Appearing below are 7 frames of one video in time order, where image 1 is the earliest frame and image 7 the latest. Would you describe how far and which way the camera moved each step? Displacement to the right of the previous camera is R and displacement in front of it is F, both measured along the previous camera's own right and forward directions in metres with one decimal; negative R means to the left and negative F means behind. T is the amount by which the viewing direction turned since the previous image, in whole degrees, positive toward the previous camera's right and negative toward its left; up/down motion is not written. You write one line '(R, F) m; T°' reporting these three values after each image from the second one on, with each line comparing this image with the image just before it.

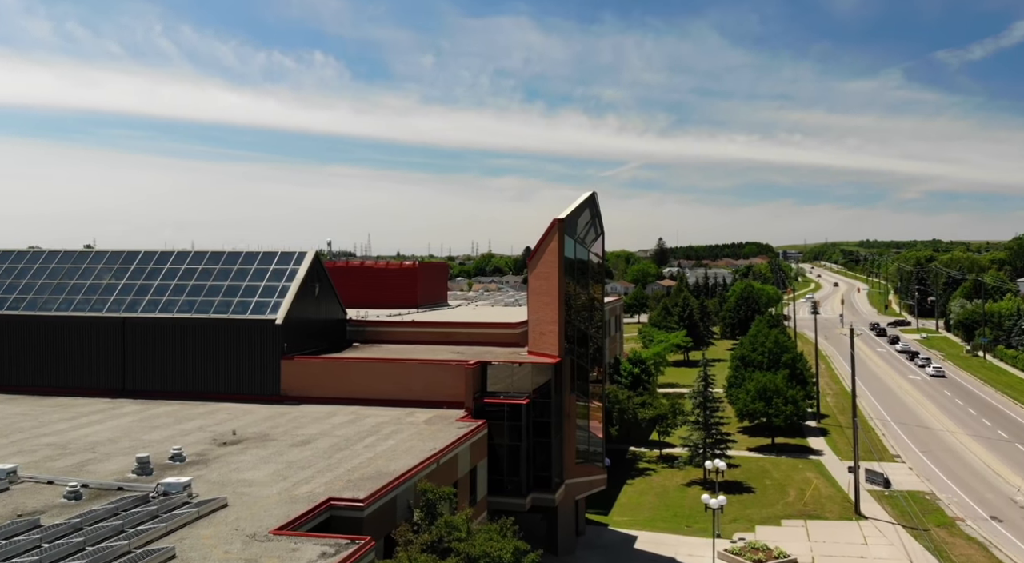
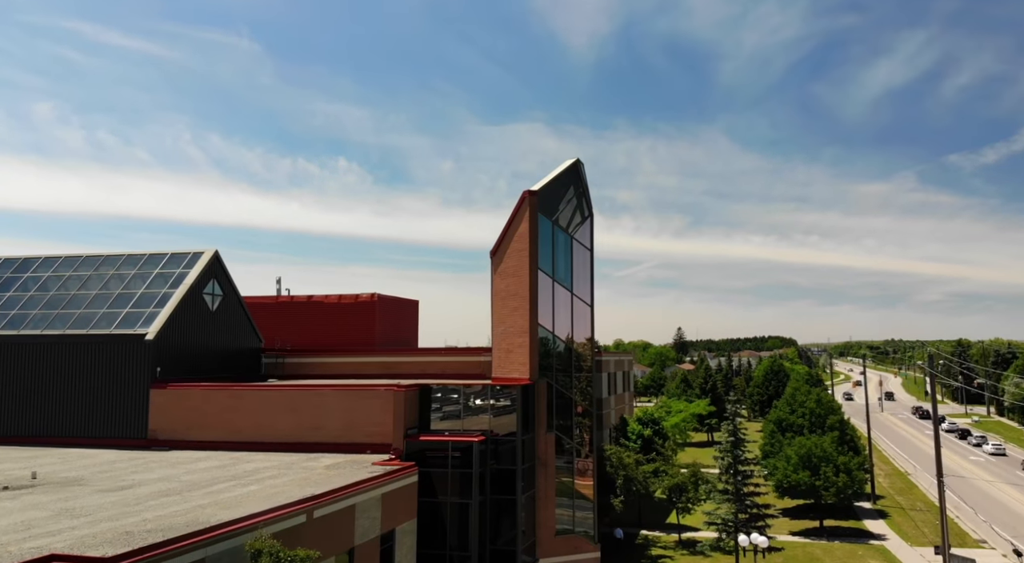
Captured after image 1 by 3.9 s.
(+2.1, +9.0) m; -1°
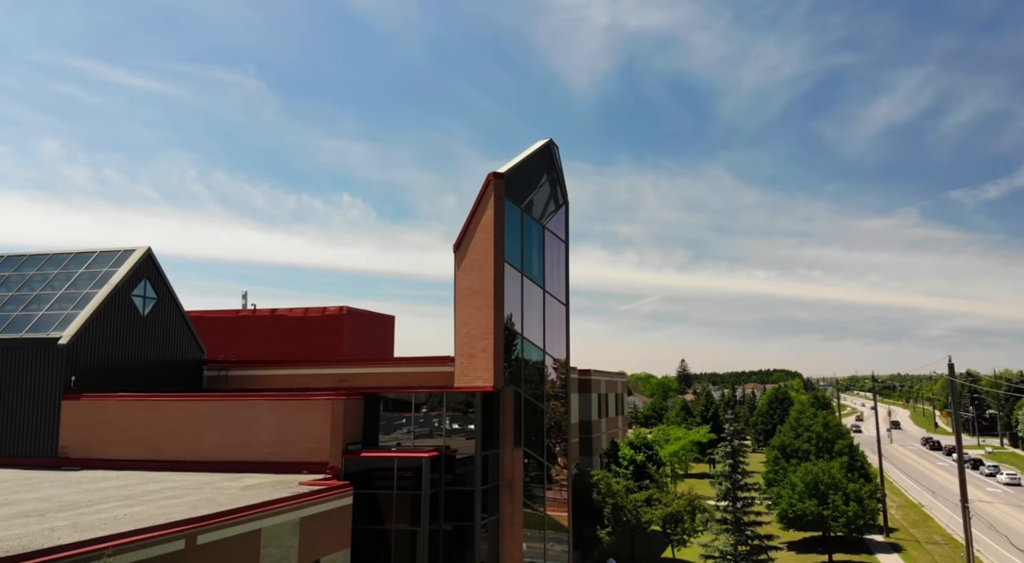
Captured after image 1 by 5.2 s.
(+1.2, +2.9) m; 0°
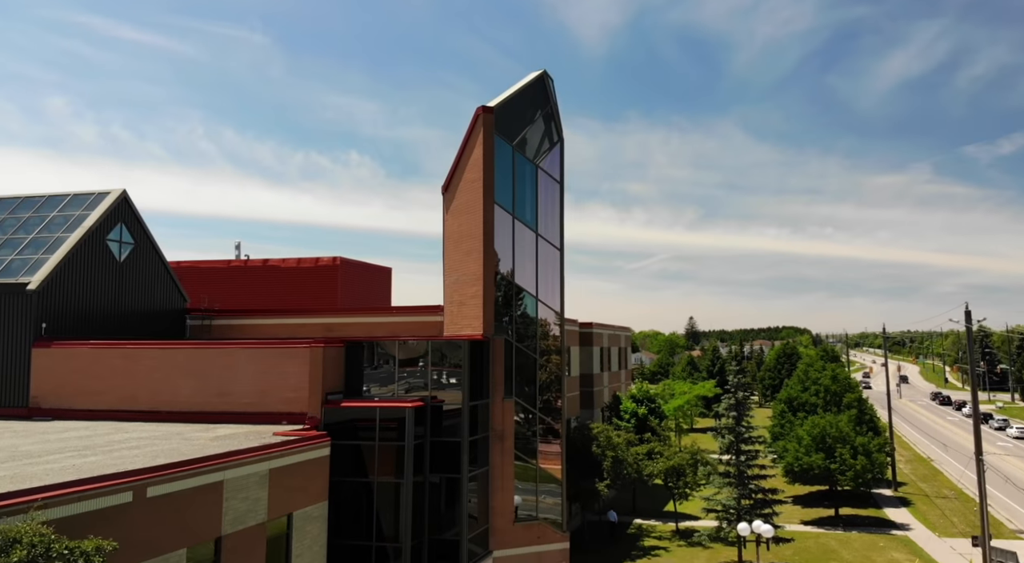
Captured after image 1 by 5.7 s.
(+0.5, +1.2) m; -1°
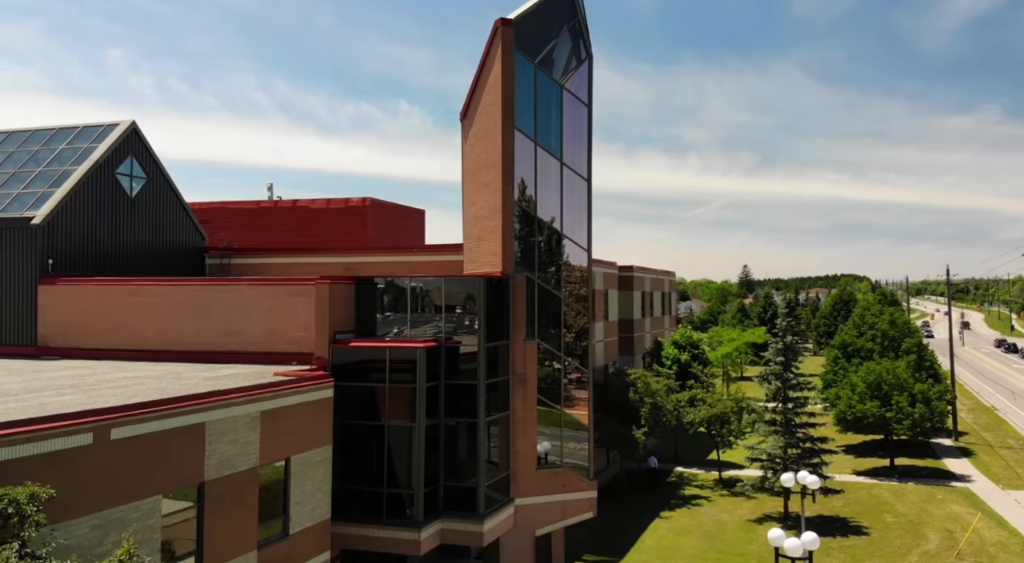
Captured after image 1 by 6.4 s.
(+0.7, +1.5) m; -4°
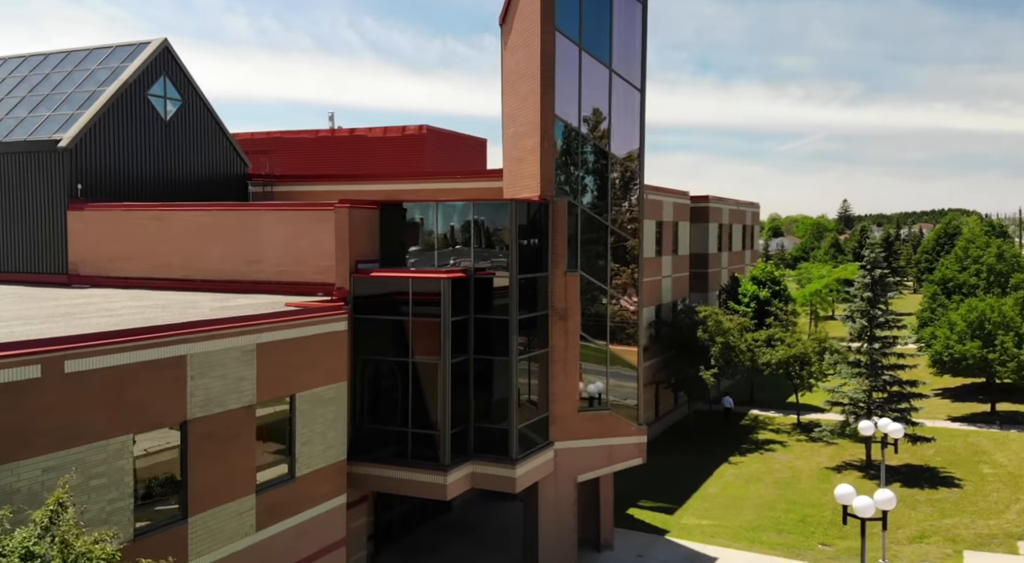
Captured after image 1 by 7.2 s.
(+1.0, +1.8) m; -6°
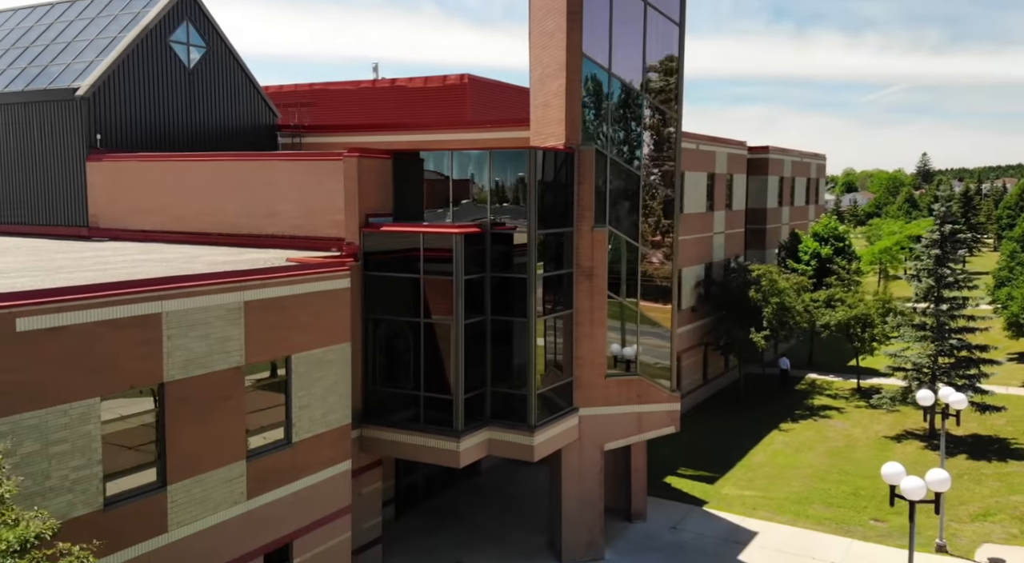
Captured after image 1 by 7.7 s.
(+0.8, +1.2) m; -5°
